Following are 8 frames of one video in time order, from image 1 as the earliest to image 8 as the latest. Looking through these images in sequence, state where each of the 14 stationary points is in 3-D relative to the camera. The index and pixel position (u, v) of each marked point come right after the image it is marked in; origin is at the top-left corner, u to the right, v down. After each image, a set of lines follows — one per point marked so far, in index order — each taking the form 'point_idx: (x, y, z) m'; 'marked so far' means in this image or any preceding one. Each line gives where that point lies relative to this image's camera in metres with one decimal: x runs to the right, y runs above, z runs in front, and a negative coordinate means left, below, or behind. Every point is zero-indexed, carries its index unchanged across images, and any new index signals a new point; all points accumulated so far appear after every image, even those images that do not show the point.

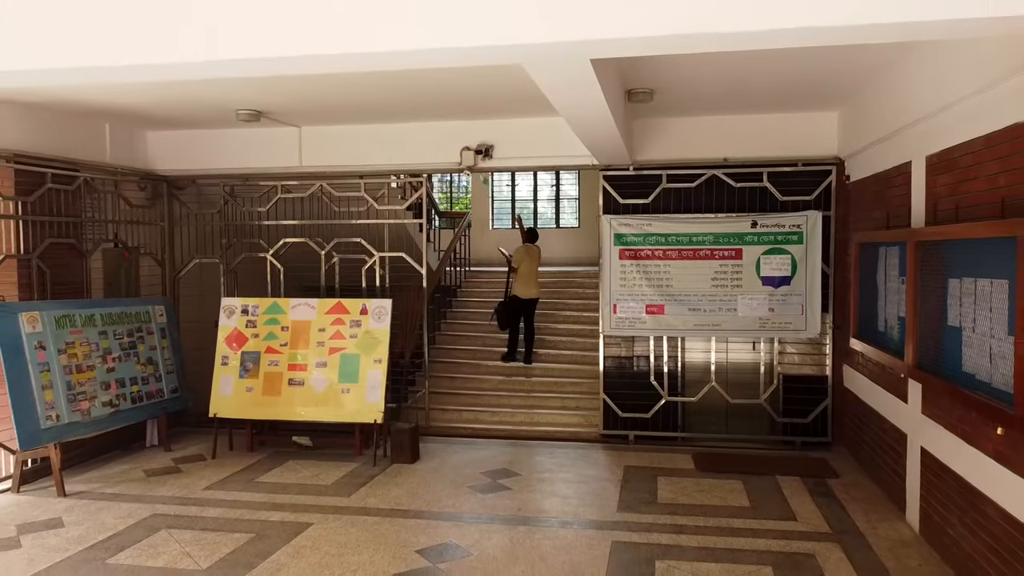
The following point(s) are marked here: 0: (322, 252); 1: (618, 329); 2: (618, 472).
0: (-1.3, +0.2, +6.3) m
1: (+0.7, -0.3, +5.9) m
2: (+0.6, -1.1, +5.2) m
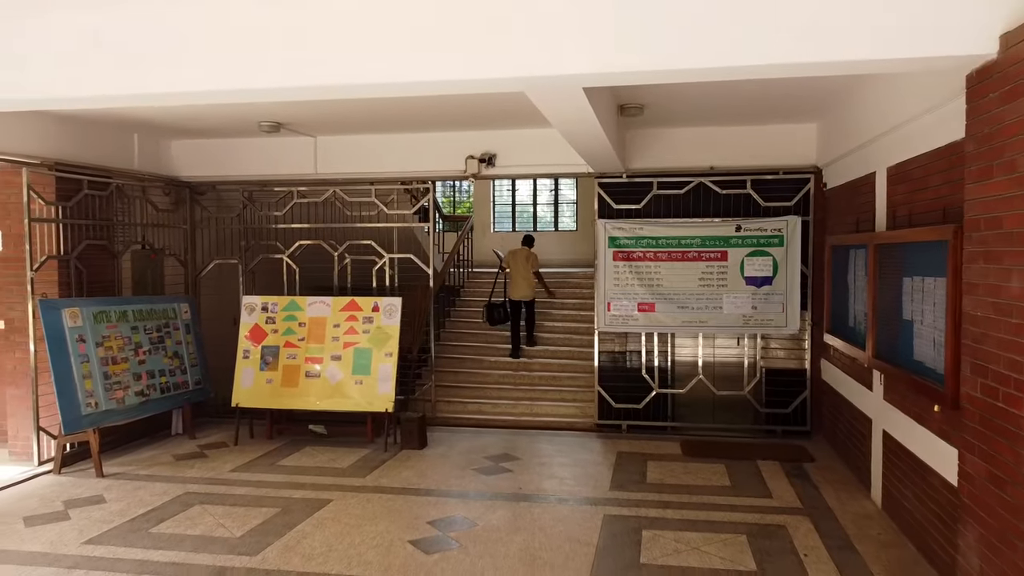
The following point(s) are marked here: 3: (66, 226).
0: (-1.3, +0.3, +6.7) m
1: (+0.7, -0.3, +6.3) m
2: (+0.6, -1.0, +5.6) m
3: (-2.7, +0.4, +5.6) m
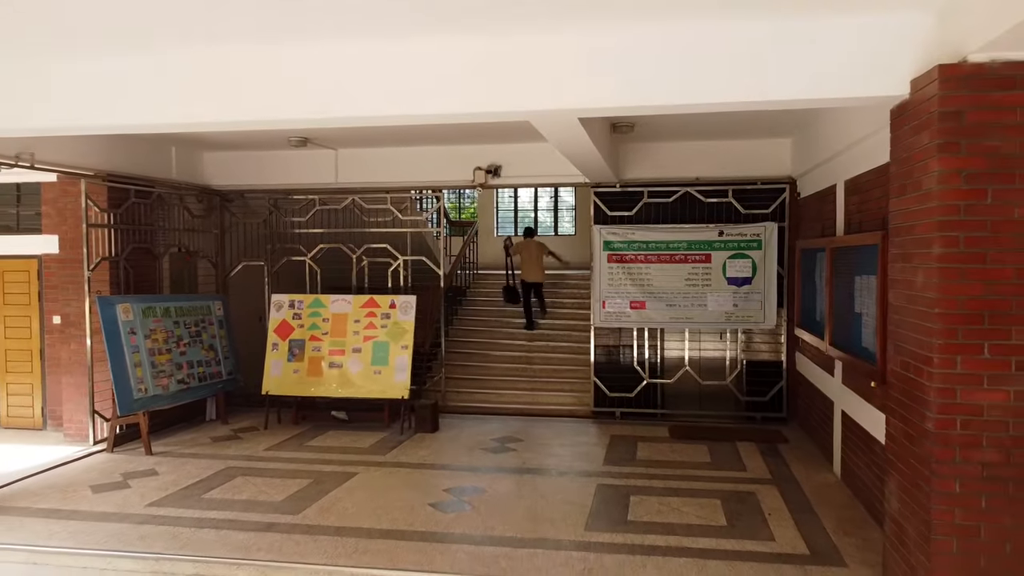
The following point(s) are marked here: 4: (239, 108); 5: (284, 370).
0: (-1.3, +0.3, +7.4) m
1: (+0.7, -0.3, +7.0) m
2: (+0.6, -1.0, +6.3) m
3: (-2.7, +0.4, +6.2) m
4: (-1.2, +0.8, +3.8) m
5: (-1.7, -0.6, +6.8) m
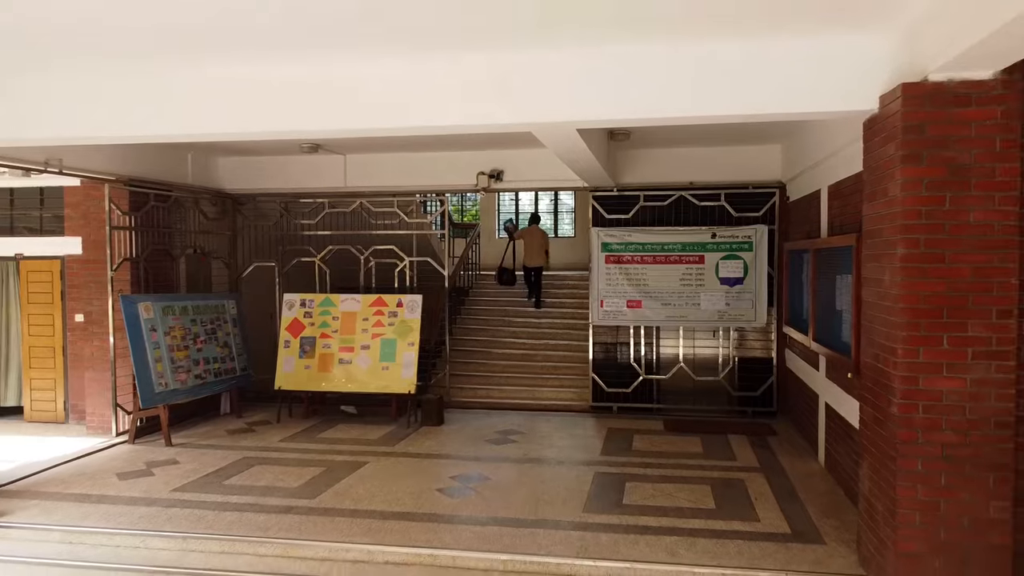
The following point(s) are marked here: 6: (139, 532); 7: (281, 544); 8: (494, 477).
0: (-1.3, +0.3, +7.7) m
1: (+0.7, -0.3, +7.3) m
2: (+0.7, -1.0, +6.6) m
3: (-2.7, +0.4, +6.5) m
4: (-1.2, +0.8, +4.1) m
5: (-1.7, -0.6, +7.1) m
6: (-1.8, -1.2, +4.3) m
7: (-1.1, -1.2, +4.2) m
8: (-0.1, -1.1, +5.3) m
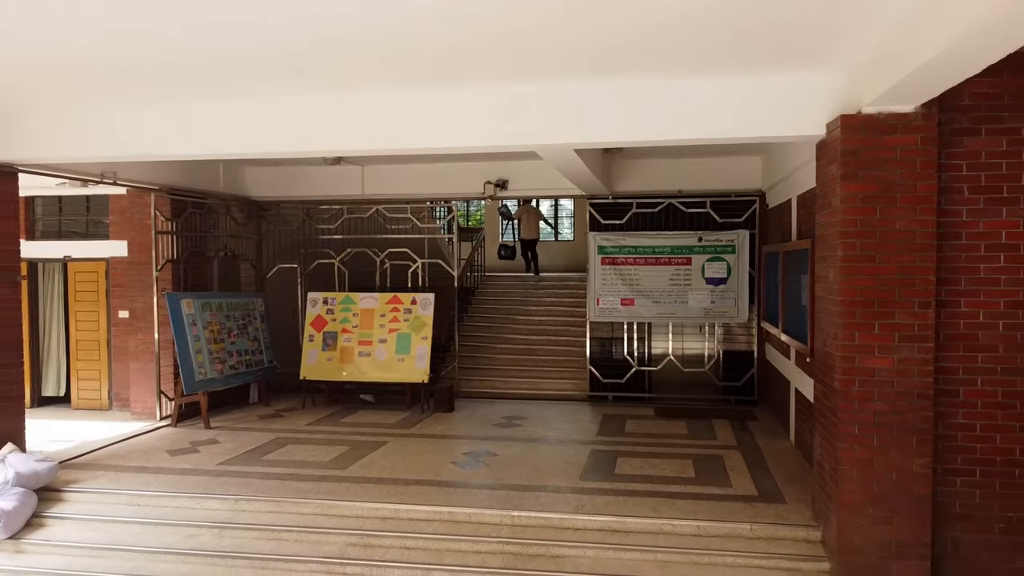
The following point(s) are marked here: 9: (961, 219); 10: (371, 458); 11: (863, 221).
0: (-1.2, +0.3, +8.3) m
1: (+0.8, -0.2, +8.0) m
2: (+0.7, -1.0, +7.3) m
3: (-2.7, +0.4, +7.2) m
4: (-1.1, +0.8, +4.8) m
5: (-1.7, -0.6, +7.8) m
6: (-1.8, -1.1, +5.0) m
7: (-1.0, -1.1, +4.8) m
8: (-0.1, -1.1, +5.9) m
9: (+1.9, +0.3, +3.9) m
10: (-0.9, -1.1, +5.8) m
11: (+1.5, +0.3, +3.9) m
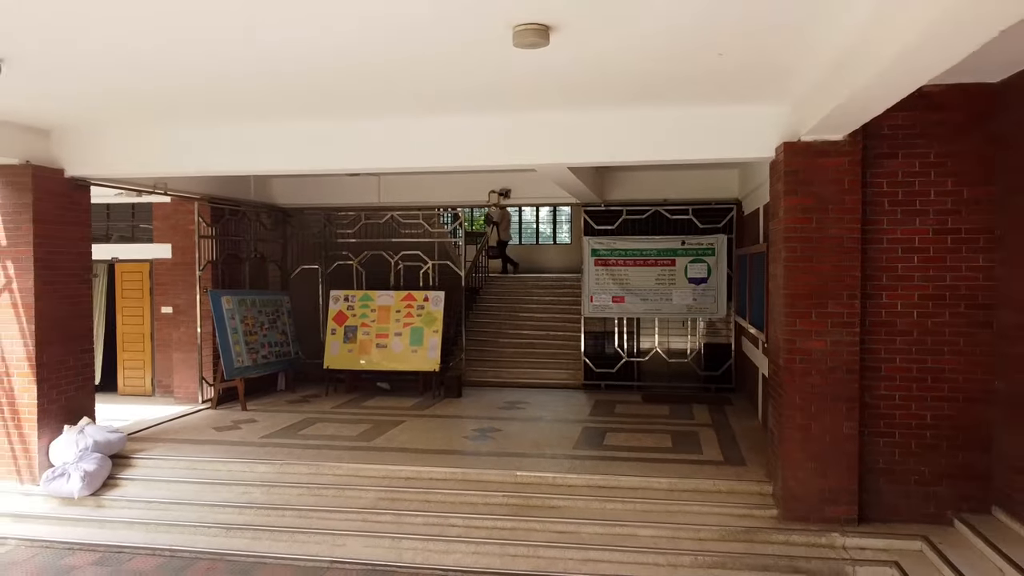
0: (-1.2, +0.3, +9.2) m
1: (+0.8, -0.2, +8.8) m
2: (+0.7, -1.0, +8.1) m
3: (-2.7, +0.4, +8.1) m
4: (-1.1, +0.8, +5.7) m
5: (-1.6, -0.6, +8.7) m
6: (-1.7, -1.1, +5.9) m
7: (-1.0, -1.1, +5.7) m
8: (-0.1, -1.1, +6.8) m
9: (+1.9, +0.3, +4.8) m
10: (-0.9, -1.1, +6.7) m
11: (+1.5, +0.3, +4.7) m
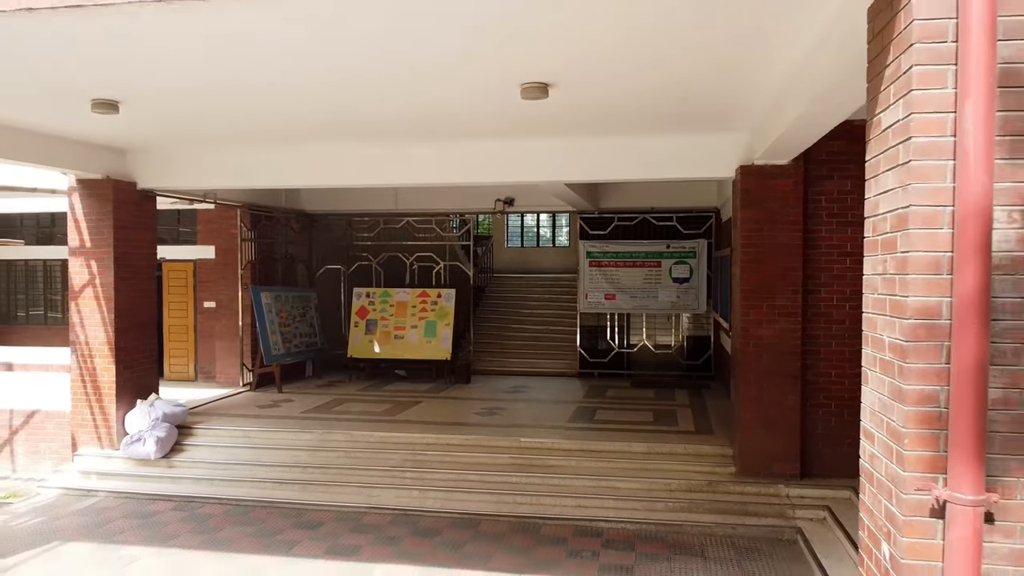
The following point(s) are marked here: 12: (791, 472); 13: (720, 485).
0: (-1.2, +0.3, +10.3) m
1: (+0.8, -0.2, +9.9) m
2: (+0.7, -1.0, +9.2) m
3: (-2.6, +0.5, +9.1) m
4: (-1.1, +0.8, +6.8) m
5: (-1.6, -0.6, +9.7) m
6: (-1.7, -1.1, +6.9) m
7: (-1.0, -1.1, +6.8) m
8: (0.0, -1.0, +7.9) m
9: (+2.0, +0.3, +5.8) m
10: (-0.9, -1.1, +7.8) m
11: (+1.6, +0.3, +5.8) m
12: (+1.8, -1.2, +5.8) m
13: (+1.3, -1.3, +5.8) m
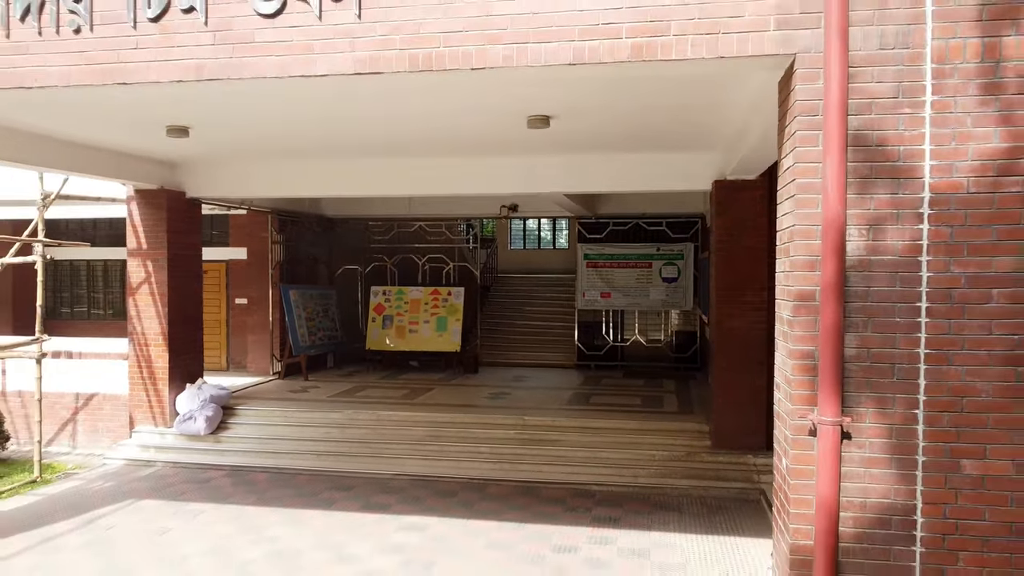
0: (-1.1, +0.3, +11.2) m
1: (+0.9, -0.2, +10.8) m
2: (+0.8, -1.0, +10.1) m
3: (-2.6, +0.5, +10.1) m
4: (-1.0, +0.9, +7.7) m
5: (-1.6, -0.5, +10.6) m
6: (-1.7, -1.1, +7.9) m
7: (-0.9, -1.1, +7.7) m
8: (0.0, -1.0, +8.8) m
9: (+2.0, +0.4, +6.7) m
10: (-0.8, -1.0, +8.7) m
11: (+1.6, +0.4, +6.7) m
12: (+1.8, -1.2, +6.7) m
13: (+1.4, -1.2, +6.7) m
